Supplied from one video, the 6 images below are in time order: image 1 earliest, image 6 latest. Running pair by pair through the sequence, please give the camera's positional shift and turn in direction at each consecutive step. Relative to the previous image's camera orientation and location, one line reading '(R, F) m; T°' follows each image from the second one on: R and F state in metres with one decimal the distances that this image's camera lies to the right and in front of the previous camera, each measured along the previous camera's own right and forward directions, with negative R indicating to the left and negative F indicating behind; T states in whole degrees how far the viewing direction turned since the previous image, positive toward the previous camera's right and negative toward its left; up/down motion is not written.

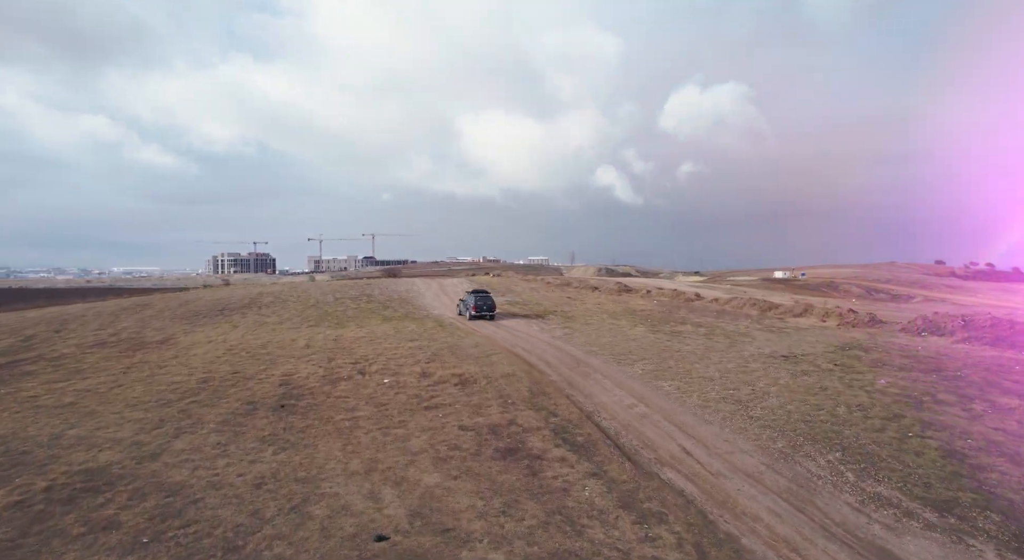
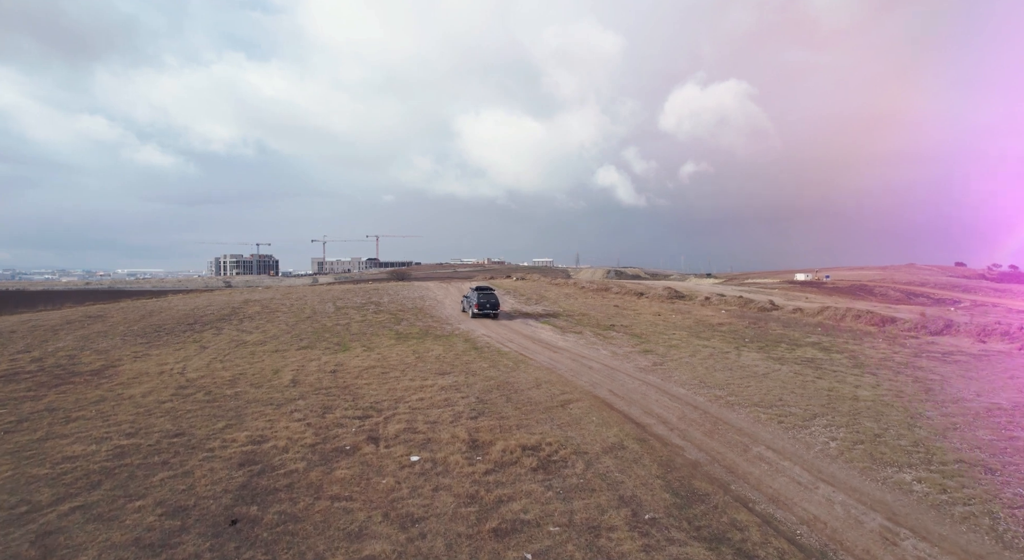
(-2.2, +6.9) m; 0°
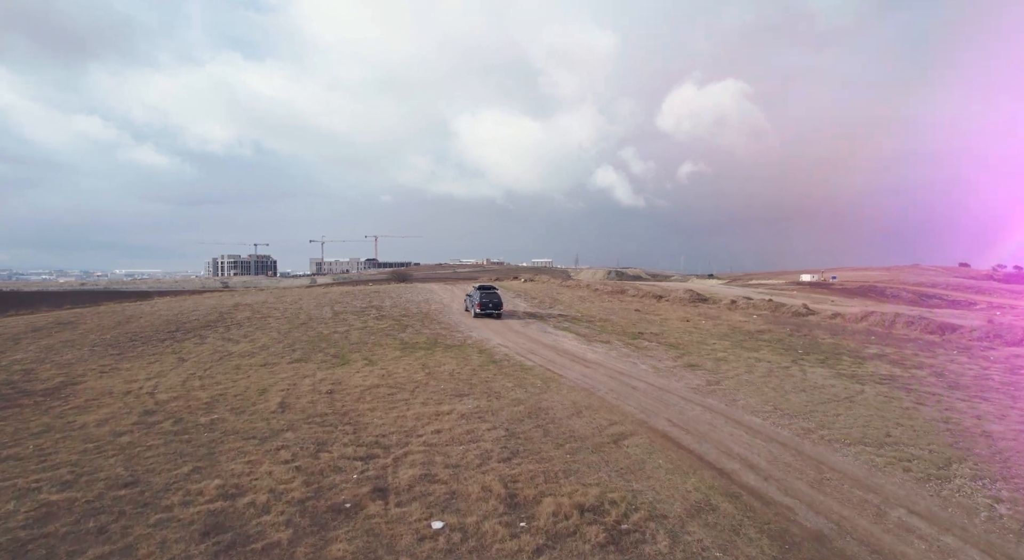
(-0.9, +2.7) m; 0°
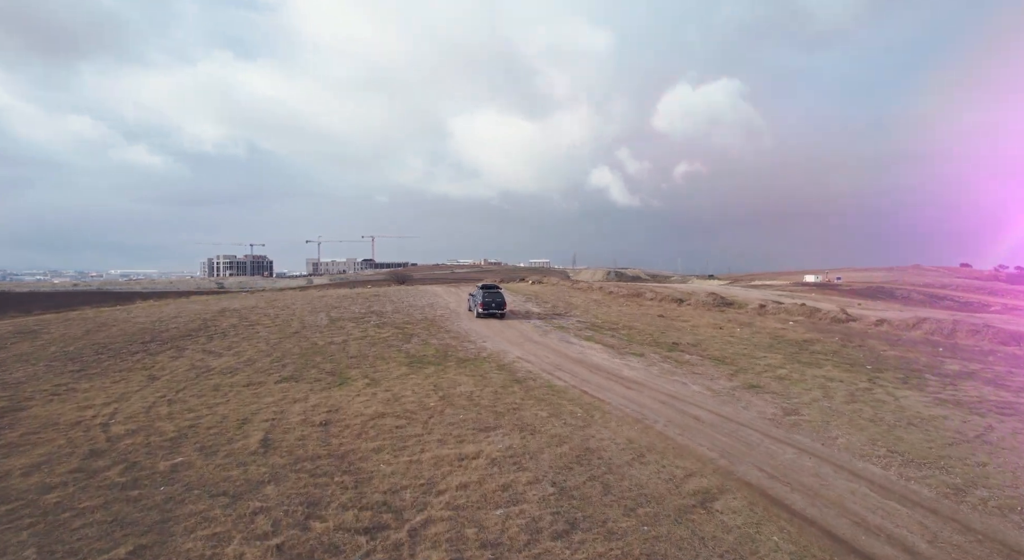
(-0.9, +2.7) m; 0°
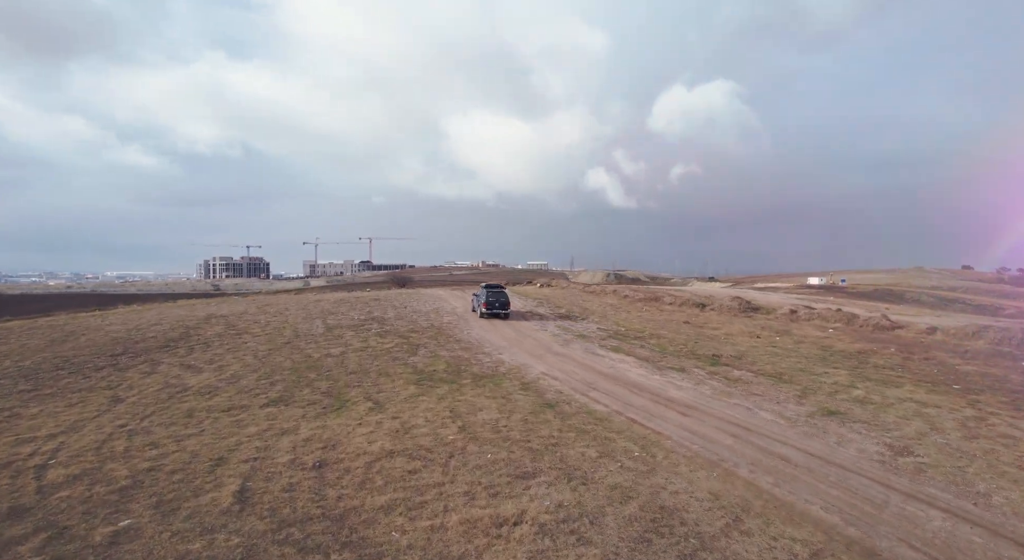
(-0.8, +2.5) m; 0°
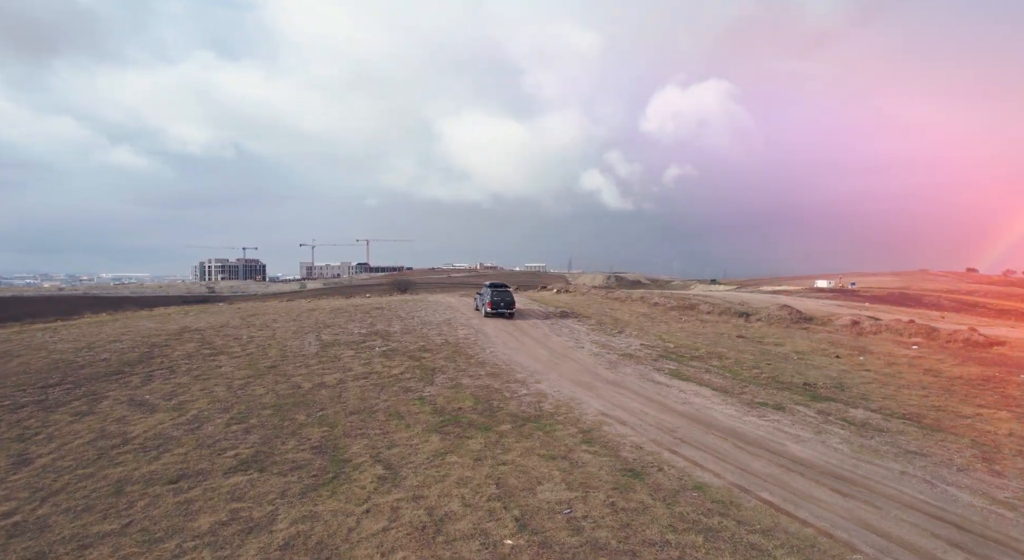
(-1.3, +4.0) m; 0°
